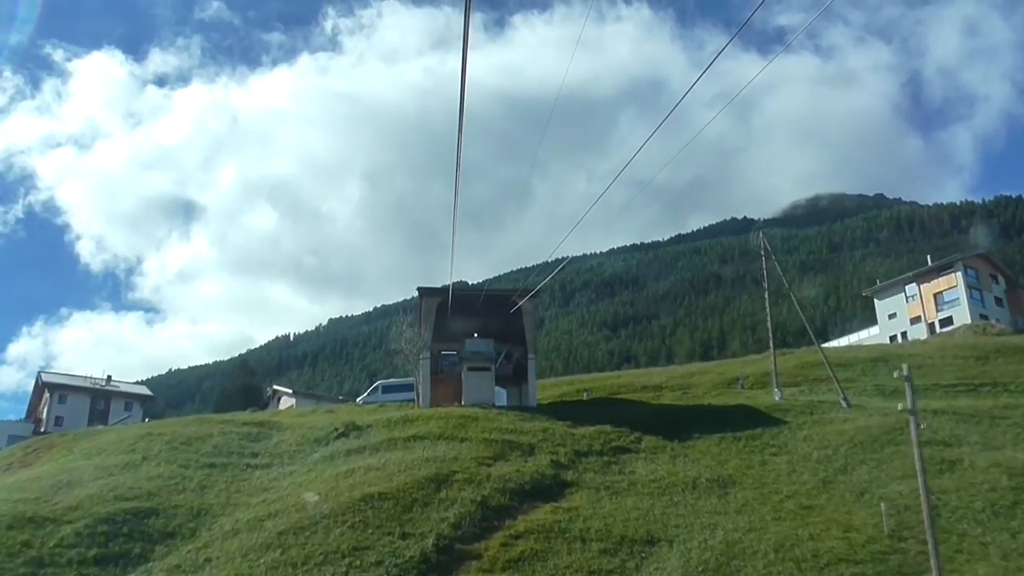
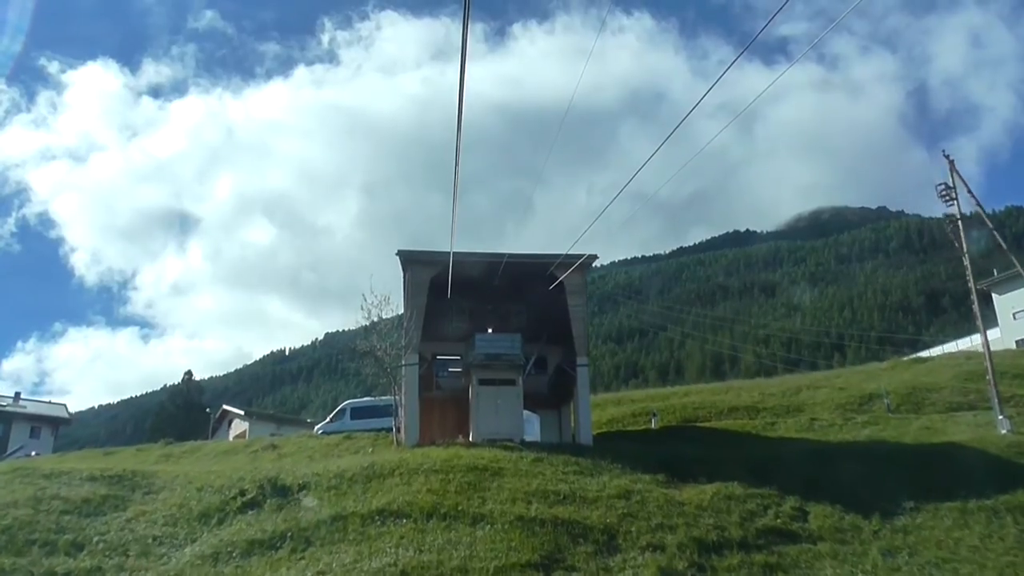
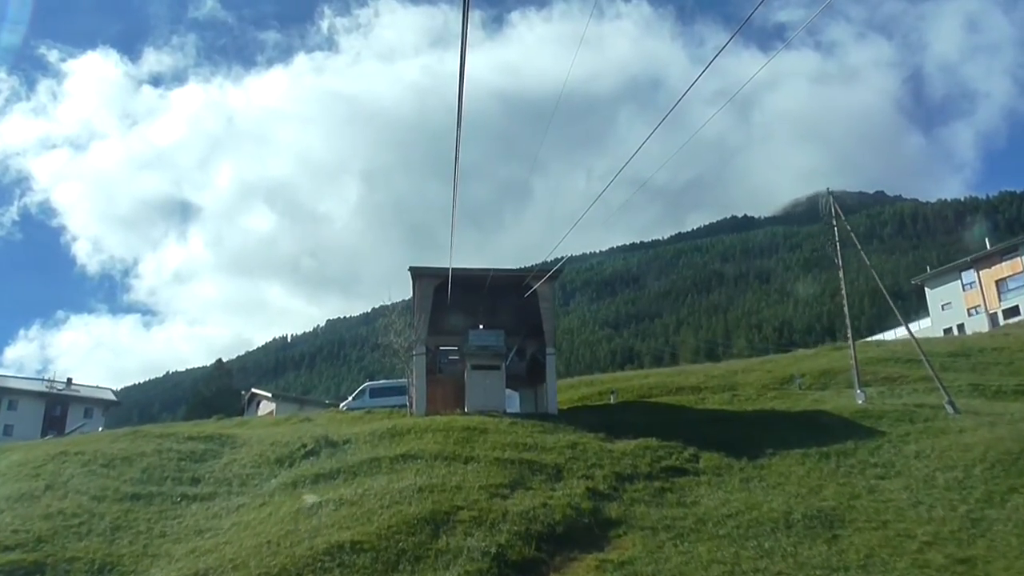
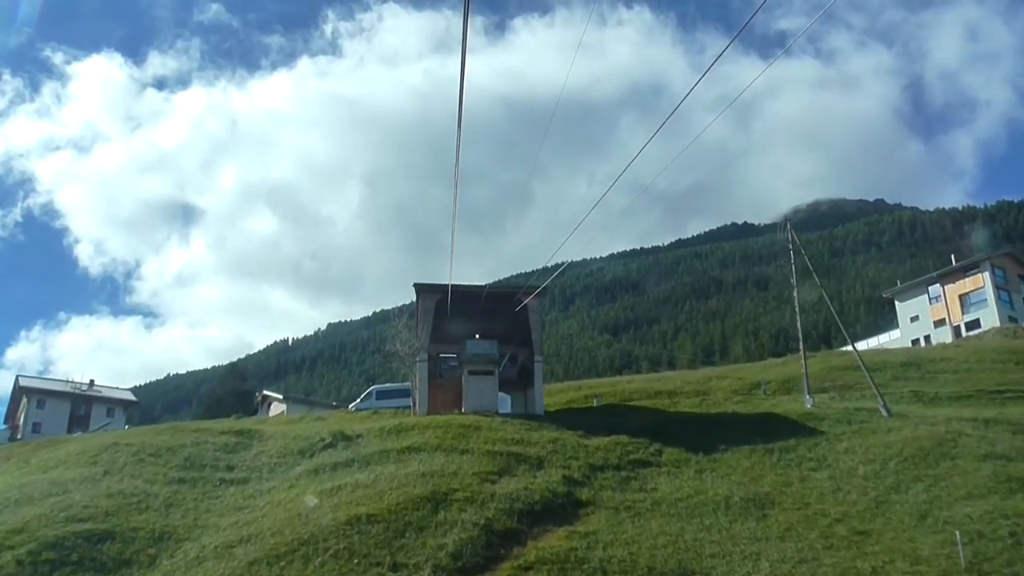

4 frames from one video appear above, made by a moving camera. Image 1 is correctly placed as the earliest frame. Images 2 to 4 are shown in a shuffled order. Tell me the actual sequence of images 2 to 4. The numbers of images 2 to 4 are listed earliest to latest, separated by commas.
4, 3, 2
